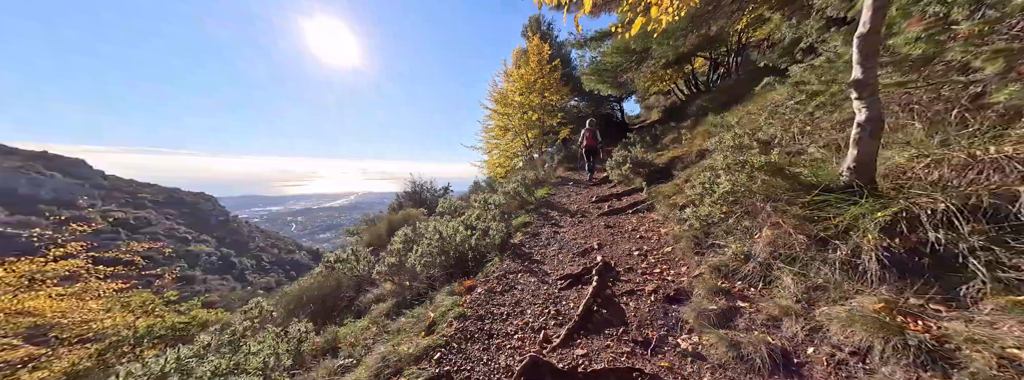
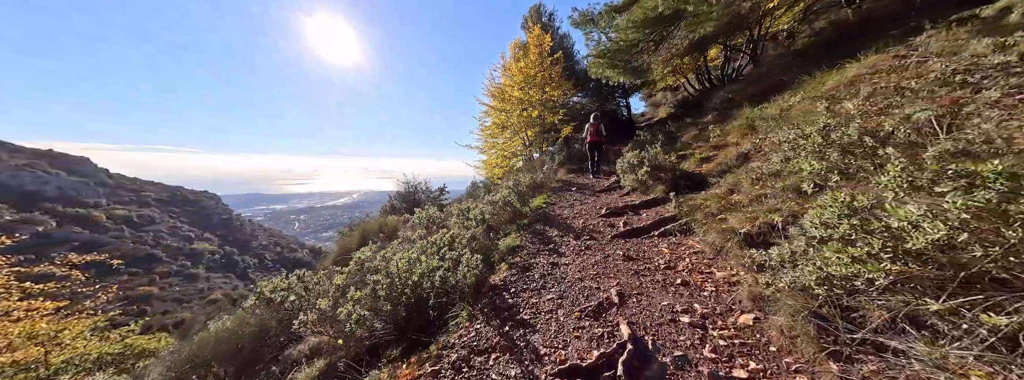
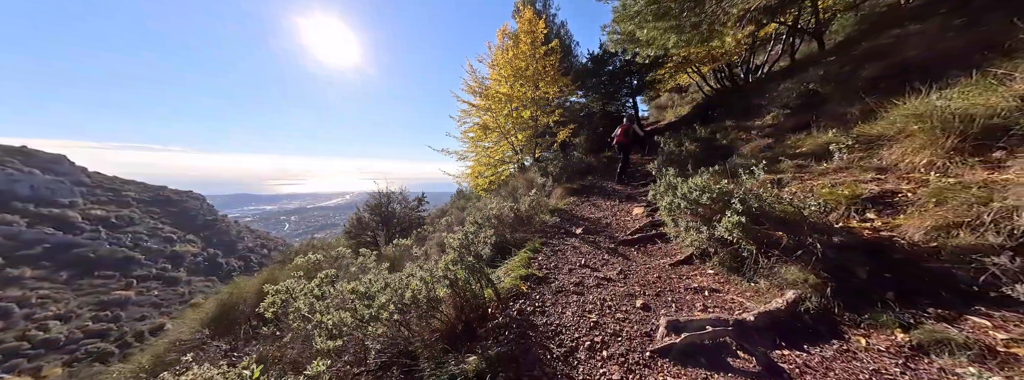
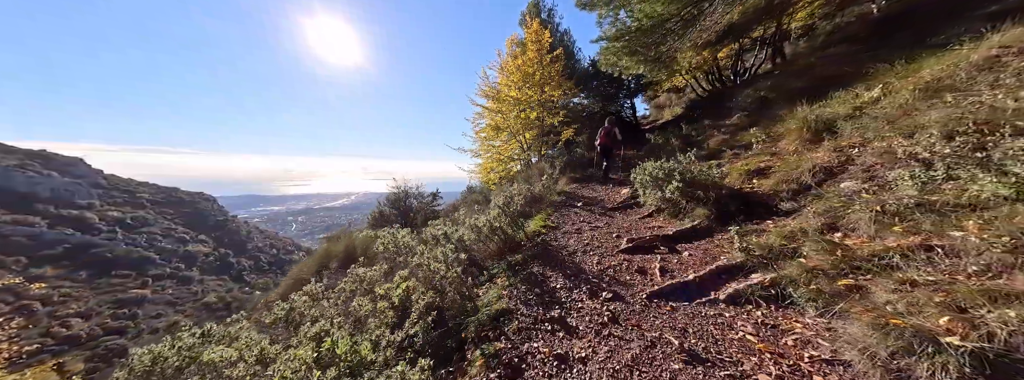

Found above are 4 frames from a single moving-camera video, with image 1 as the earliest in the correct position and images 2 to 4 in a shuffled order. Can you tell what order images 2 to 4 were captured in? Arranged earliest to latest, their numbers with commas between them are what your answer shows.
2, 4, 3
